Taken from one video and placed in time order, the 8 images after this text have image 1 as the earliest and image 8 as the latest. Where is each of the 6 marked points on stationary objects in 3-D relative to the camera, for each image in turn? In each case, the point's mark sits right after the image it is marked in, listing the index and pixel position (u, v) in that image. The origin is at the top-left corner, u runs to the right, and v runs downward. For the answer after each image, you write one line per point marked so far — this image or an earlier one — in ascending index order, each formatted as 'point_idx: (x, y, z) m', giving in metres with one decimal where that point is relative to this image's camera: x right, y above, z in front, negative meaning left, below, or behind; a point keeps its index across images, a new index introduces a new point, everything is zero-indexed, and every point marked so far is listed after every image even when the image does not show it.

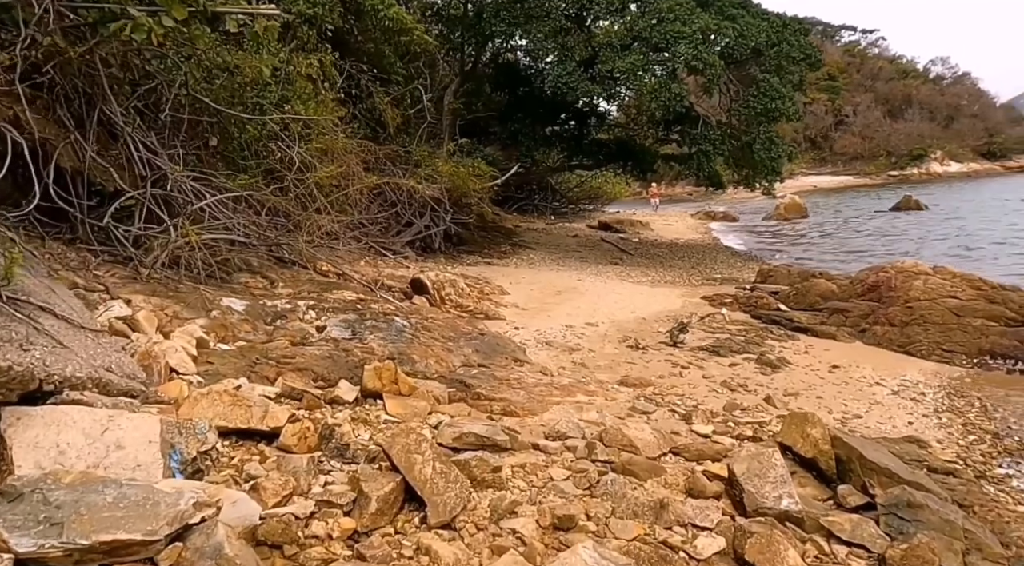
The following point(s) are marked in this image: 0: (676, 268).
0: (+4.0, +0.4, +18.5) m
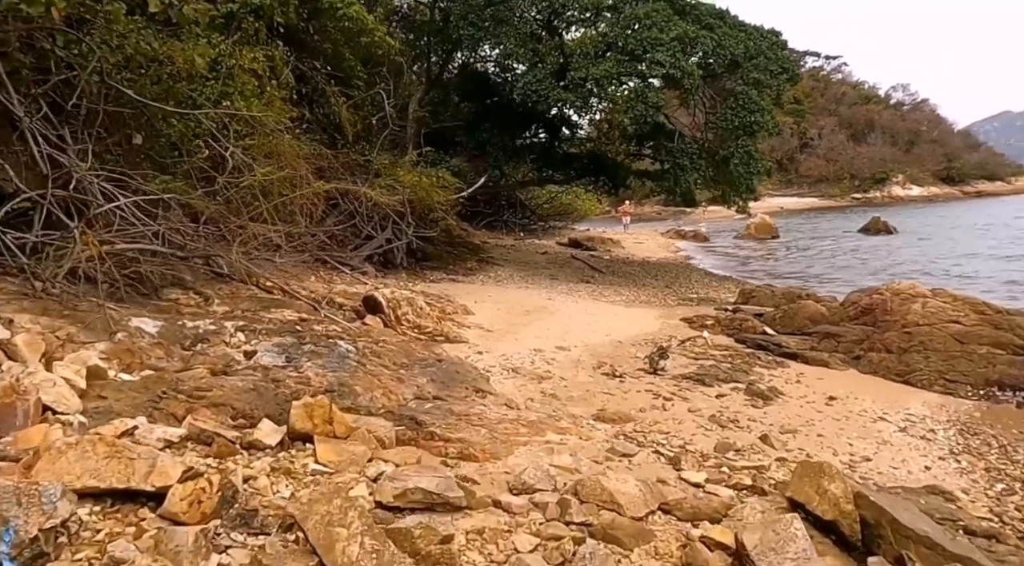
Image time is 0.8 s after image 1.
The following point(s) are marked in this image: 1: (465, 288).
0: (+3.2, -0.1, +17.7) m
1: (-0.9, -0.1, +14.6) m
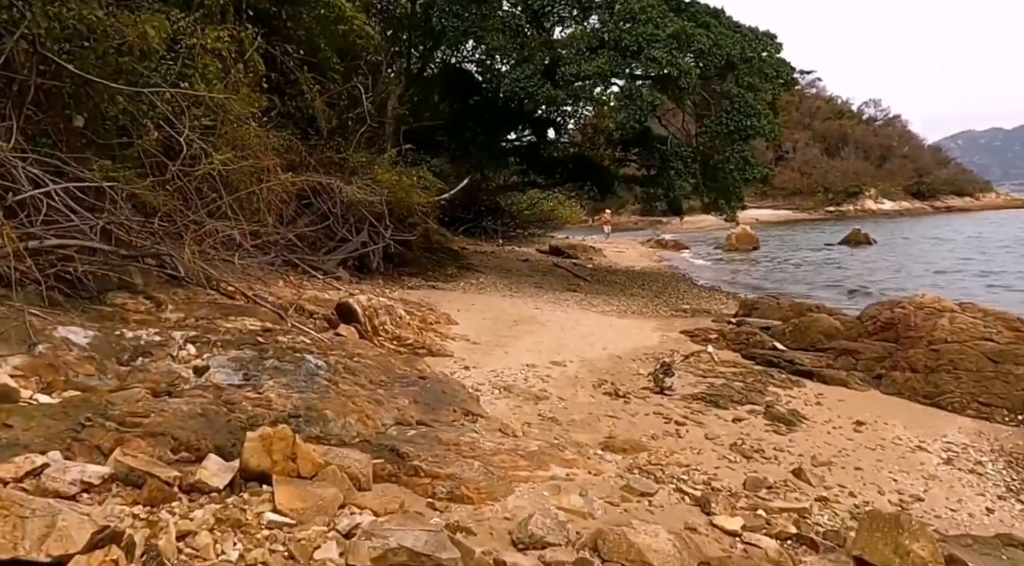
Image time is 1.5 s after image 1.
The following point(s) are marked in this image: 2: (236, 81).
0: (+2.8, -0.3, +16.9) m
1: (-1.2, -0.2, +13.6) m
2: (-3.4, +2.5, +9.1) m
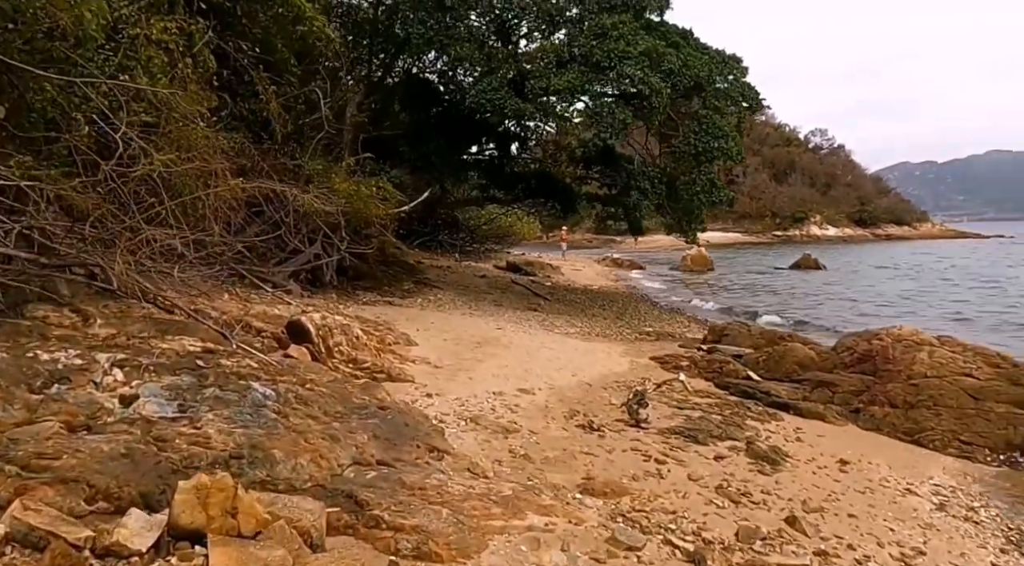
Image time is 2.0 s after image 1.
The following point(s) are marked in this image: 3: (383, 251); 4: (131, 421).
0: (+1.9, -0.8, +16.5) m
1: (-1.9, -0.5, +13.0) m
2: (-3.7, +2.3, +8.4) m
3: (-3.1, +0.8, +17.9) m
4: (-2.3, -0.8, +4.5) m
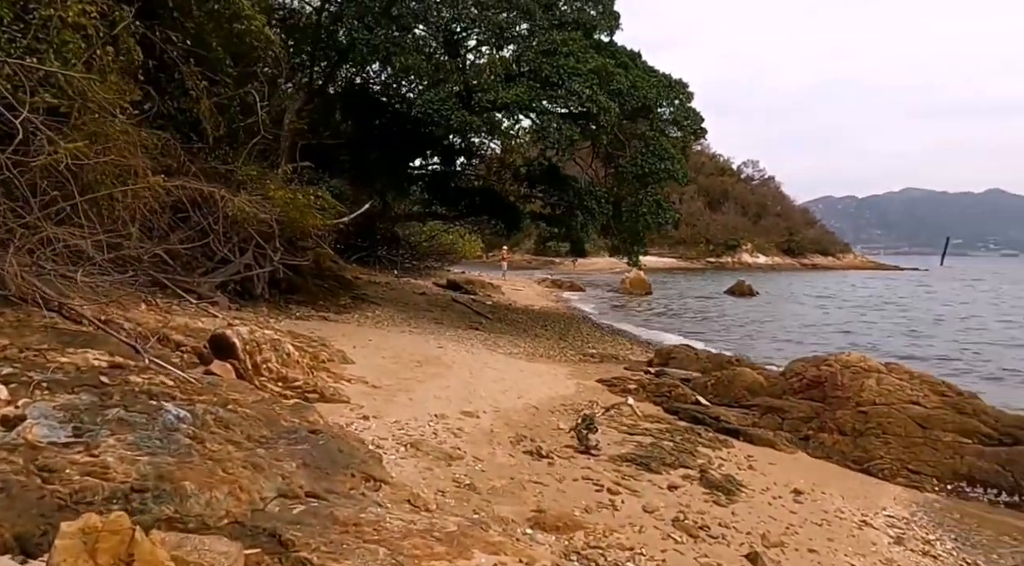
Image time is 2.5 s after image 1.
0: (+0.6, -1.2, +16.1) m
1: (-2.9, -0.8, +12.3) m
2: (-4.2, +2.3, +7.7) m
3: (-4.5, +0.4, +17.2) m
4: (-2.6, -0.8, +3.9) m
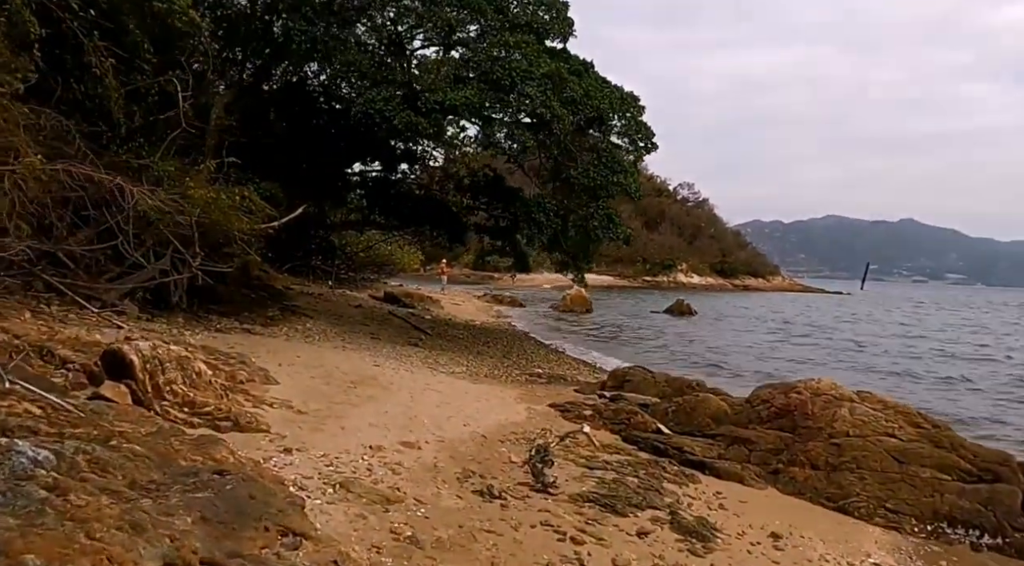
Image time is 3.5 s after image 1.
0: (-0.6, -1.5, +15.3) m
1: (-3.7, -0.9, +11.2) m
2: (-4.6, +2.2, +6.5) m
3: (-5.7, +0.2, +15.9) m
4: (-2.8, -0.8, +2.8) m
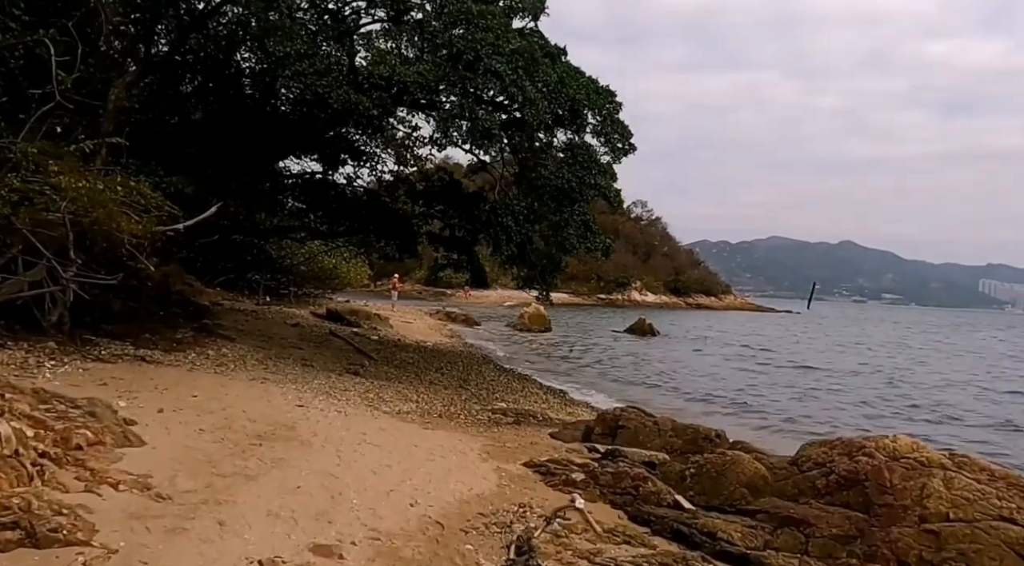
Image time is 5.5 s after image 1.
0: (-1.3, -1.8, +12.9) m
1: (-4.2, -1.1, +8.7) m
2: (-4.8, +2.2, +4.0) m
3: (-6.4, 0.0, +13.3) m
4: (-2.7, -0.9, +0.4) m
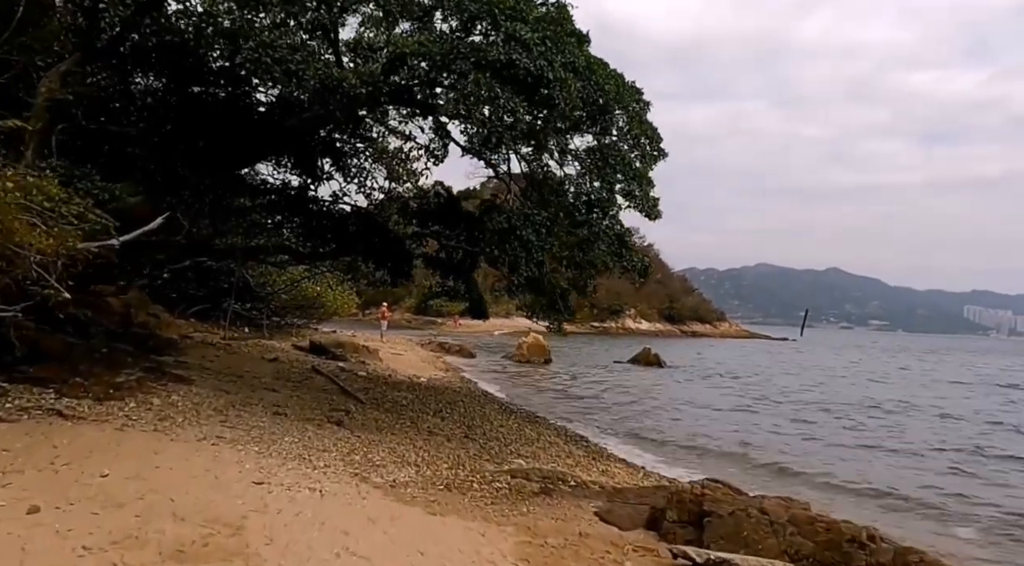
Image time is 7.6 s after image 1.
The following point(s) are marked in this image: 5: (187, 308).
0: (-1.0, -2.2, +10.6) m
1: (-3.9, -1.4, +6.3) m
2: (-4.4, +2.1, +1.8) m
3: (-6.2, -0.5, +10.9) m
4: (-2.2, -0.8, -2.0) m
5: (-8.2, -0.6, +18.1) m
